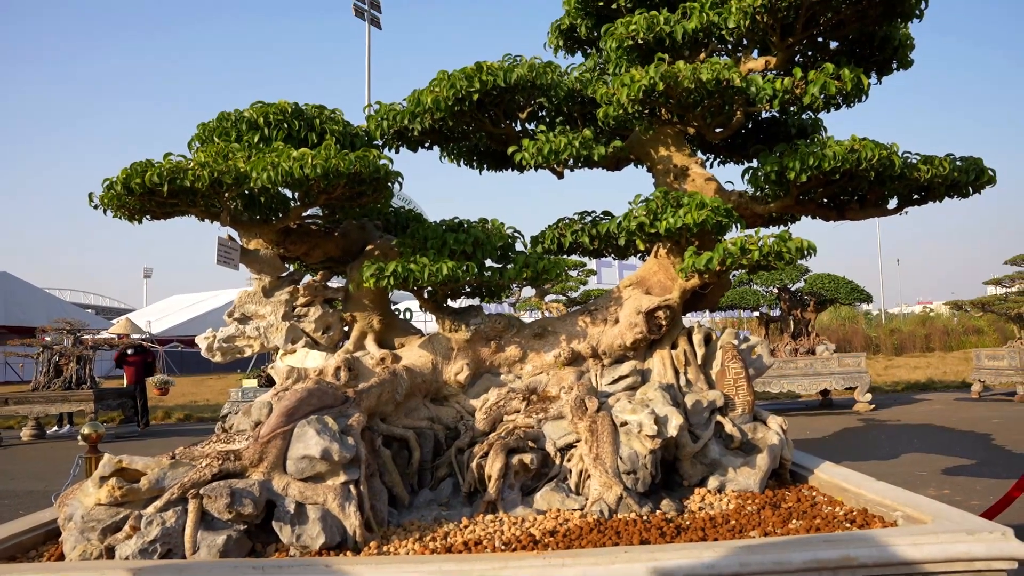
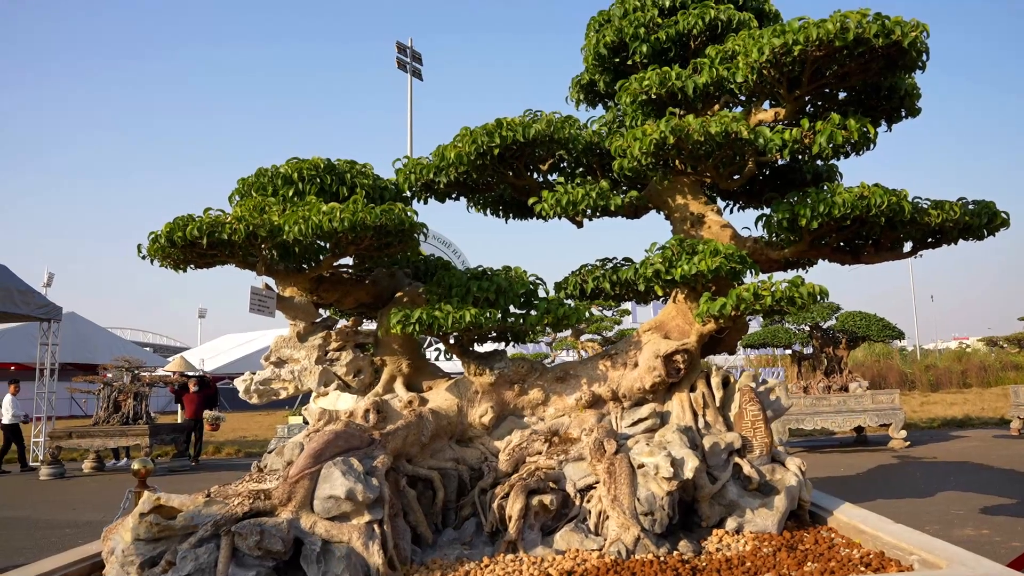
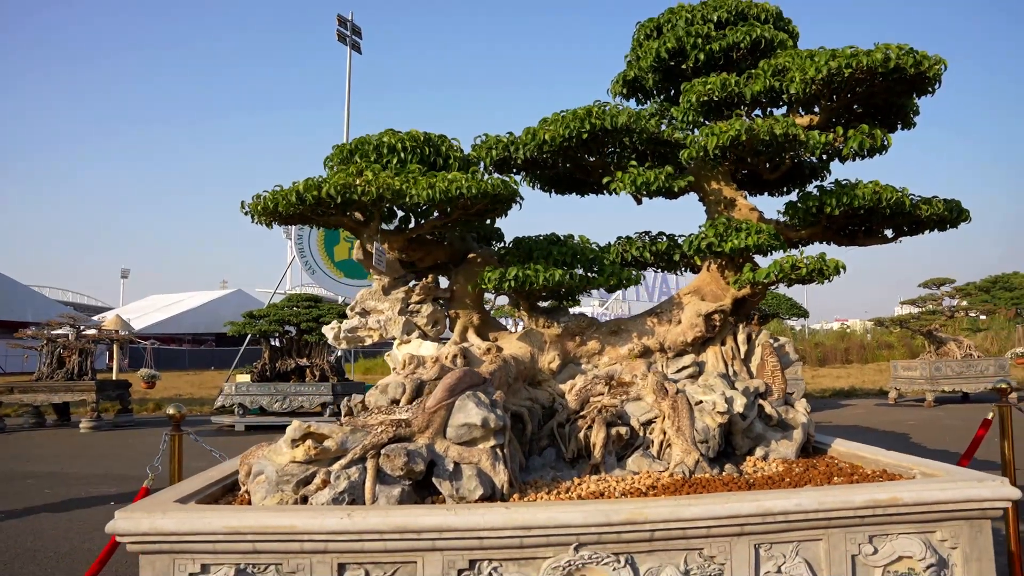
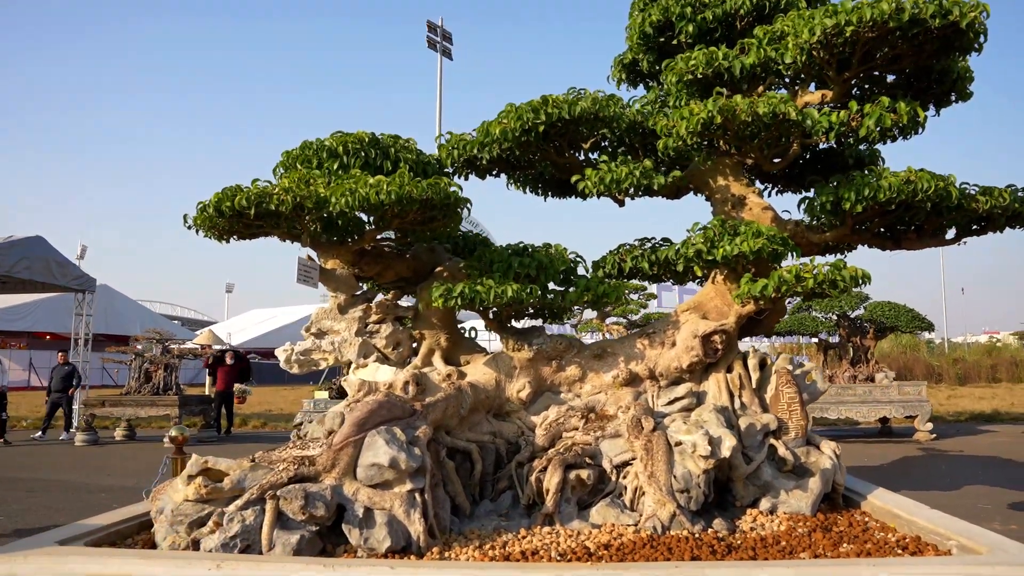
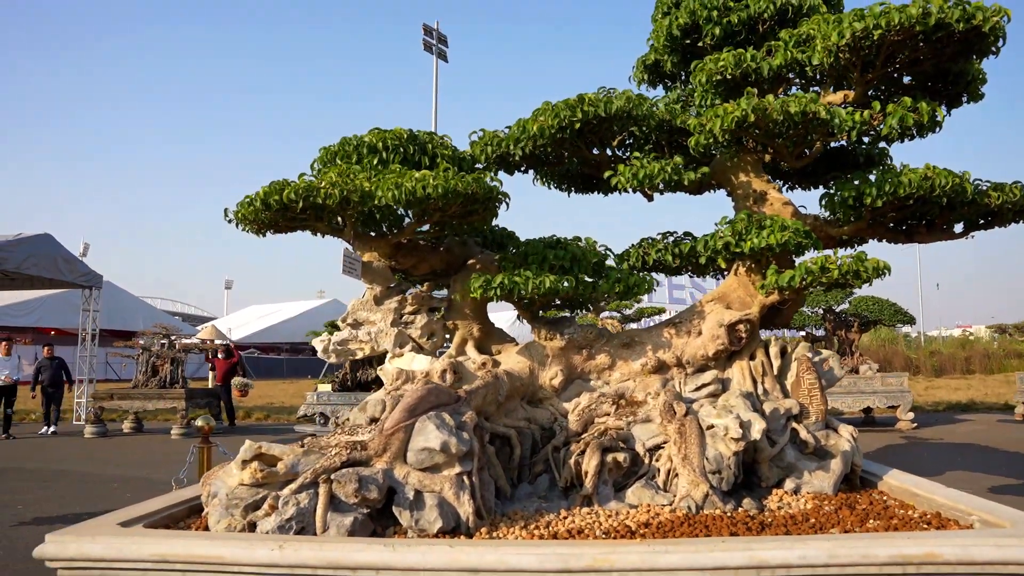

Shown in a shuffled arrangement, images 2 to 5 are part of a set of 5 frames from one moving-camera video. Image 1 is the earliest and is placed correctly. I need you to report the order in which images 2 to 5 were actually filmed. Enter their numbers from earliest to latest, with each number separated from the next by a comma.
2, 4, 5, 3
